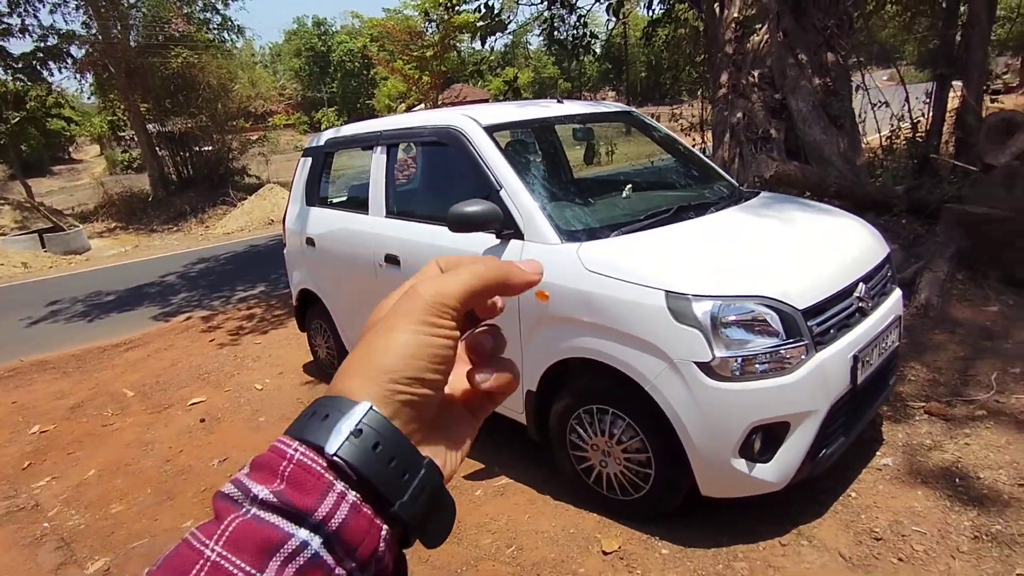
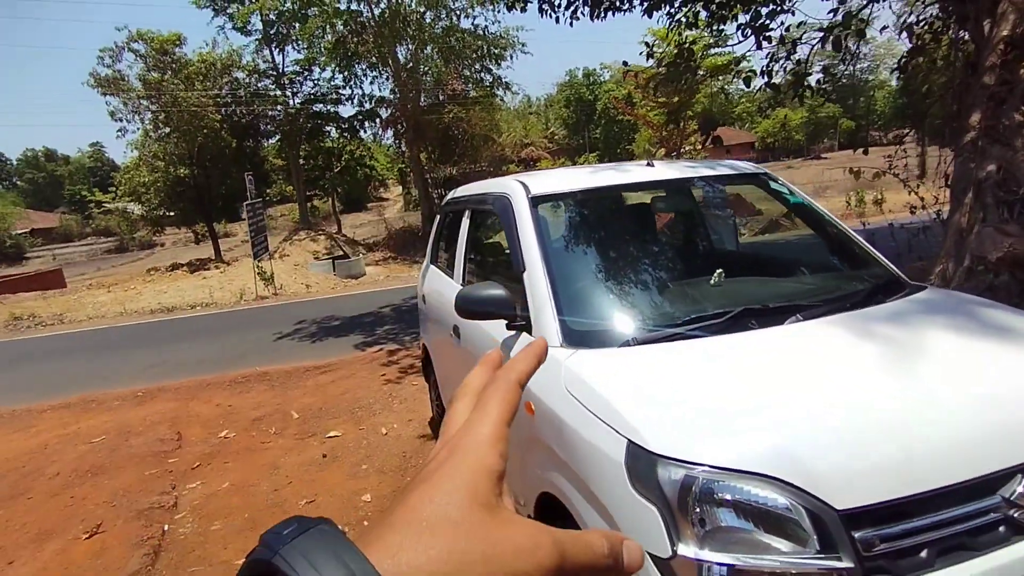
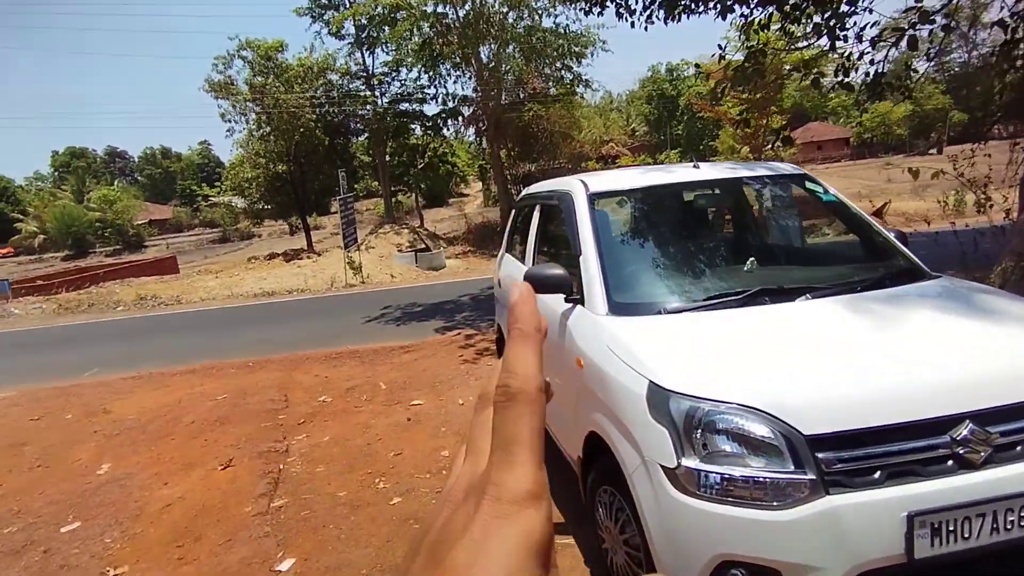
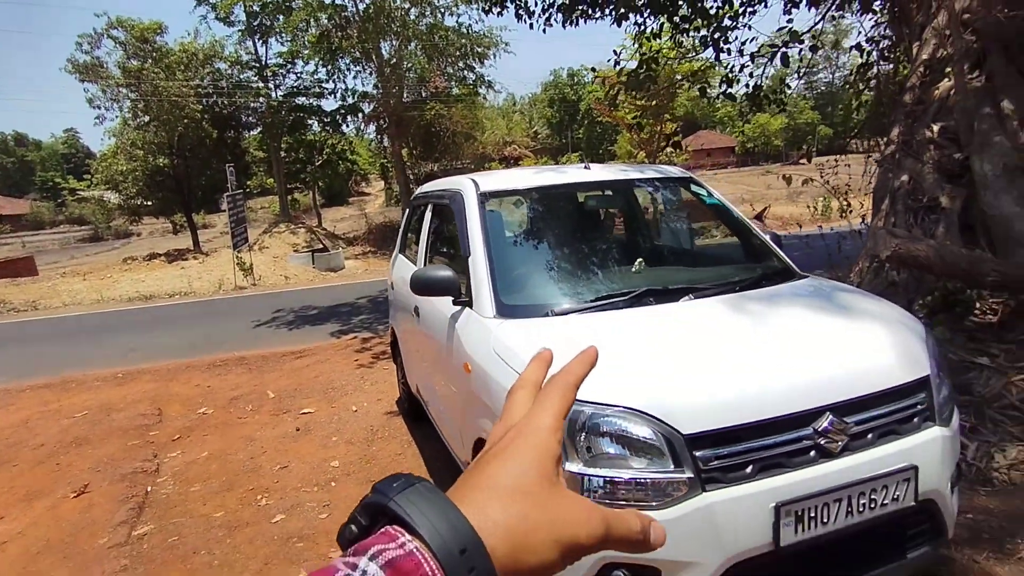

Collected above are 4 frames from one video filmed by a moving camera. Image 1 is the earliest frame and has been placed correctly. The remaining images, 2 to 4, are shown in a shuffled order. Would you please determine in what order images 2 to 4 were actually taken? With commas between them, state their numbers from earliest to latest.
2, 4, 3
